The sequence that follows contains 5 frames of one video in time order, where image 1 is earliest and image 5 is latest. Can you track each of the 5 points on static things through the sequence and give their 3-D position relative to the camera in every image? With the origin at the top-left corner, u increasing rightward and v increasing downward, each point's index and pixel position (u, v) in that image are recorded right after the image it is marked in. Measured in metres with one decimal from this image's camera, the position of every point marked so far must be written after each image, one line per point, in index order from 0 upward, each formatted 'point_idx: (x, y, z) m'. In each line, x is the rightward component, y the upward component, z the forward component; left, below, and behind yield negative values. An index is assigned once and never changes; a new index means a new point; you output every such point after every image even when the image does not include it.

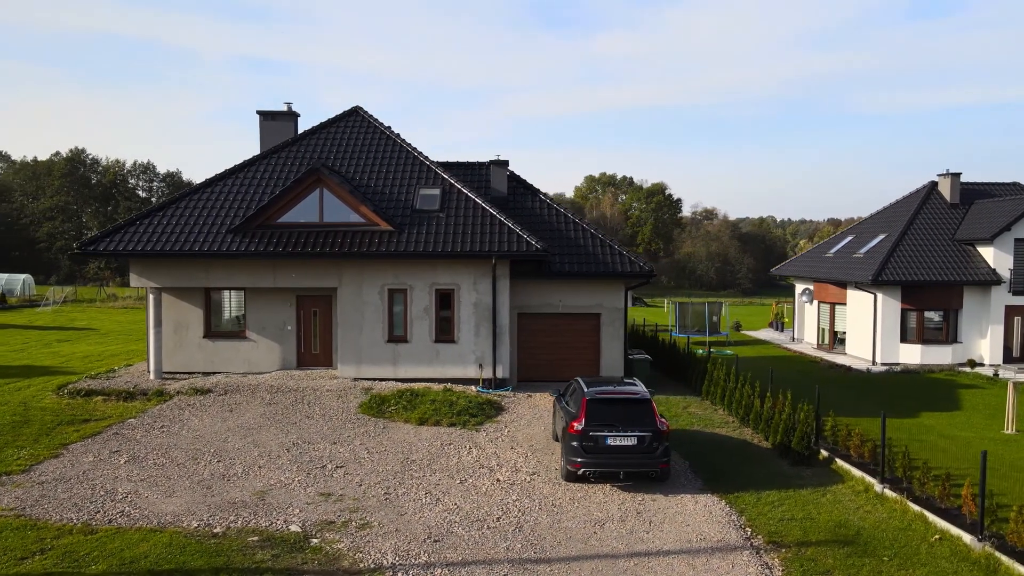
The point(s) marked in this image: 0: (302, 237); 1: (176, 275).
0: (-5.0, +1.2, +17.4) m
1: (-8.1, +0.4, +17.6) m
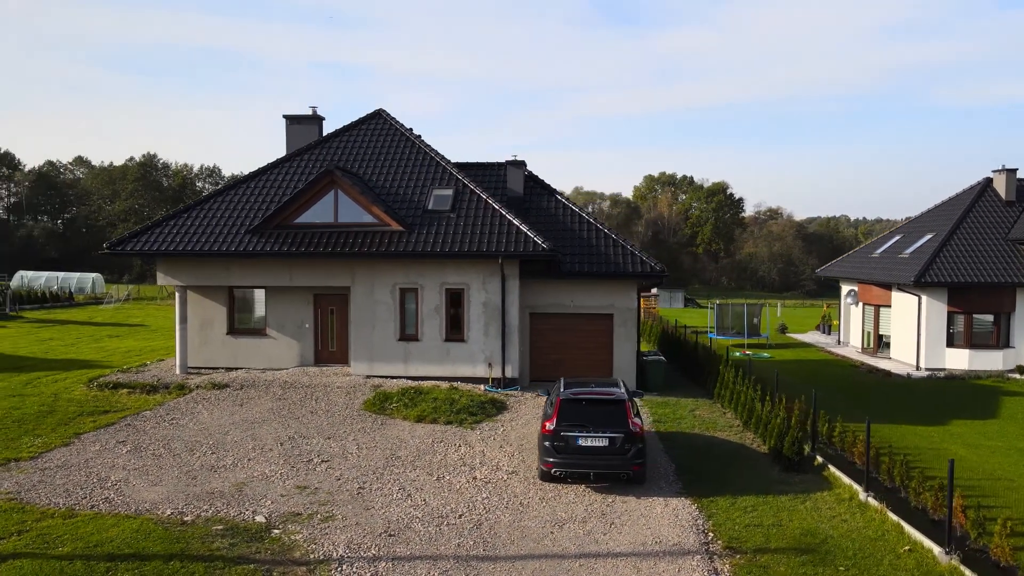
0: (-4.8, +1.3, +17.8) m
1: (-7.9, +0.4, +18.3) m
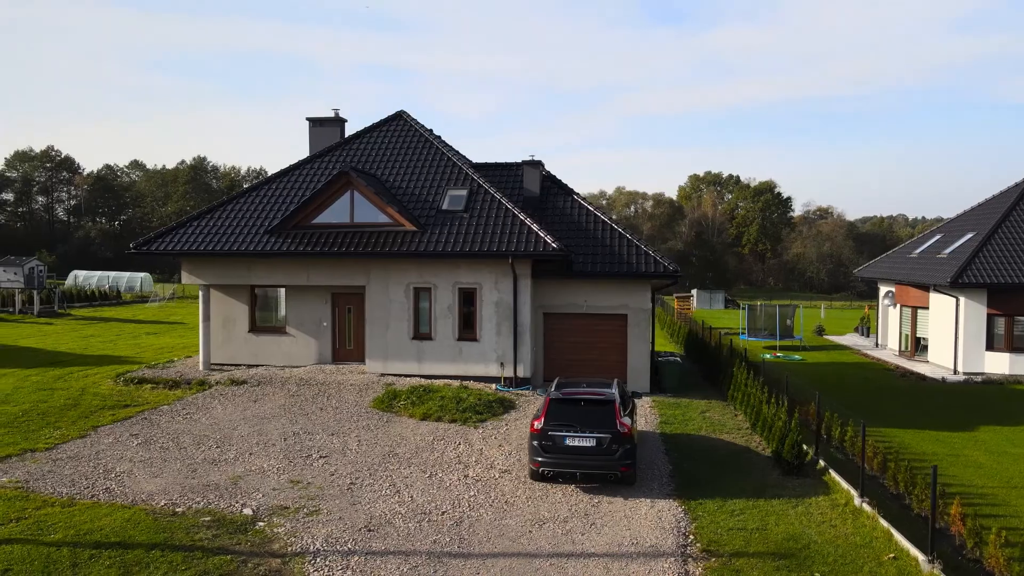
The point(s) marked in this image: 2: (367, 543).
0: (-4.5, +1.3, +18.2) m
1: (-7.5, +0.4, +18.8) m
2: (-1.7, -2.9, +8.3) m
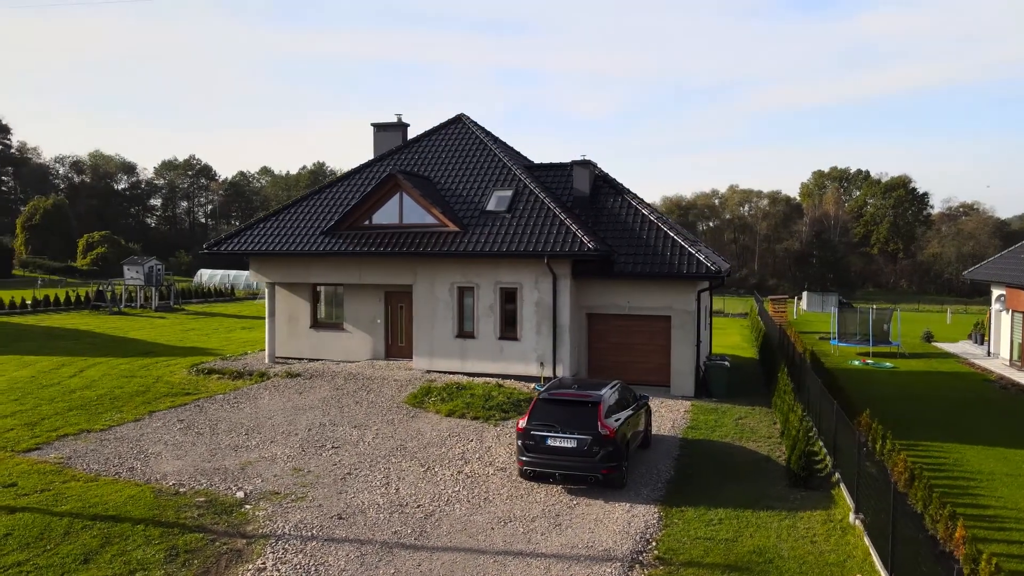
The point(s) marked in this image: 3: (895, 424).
0: (-3.4, +1.3, +18.9) m
1: (-6.2, +0.5, +20.0) m
2: (-2.2, -2.9, +8.7) m
3: (+8.9, -3.1, +16.8) m
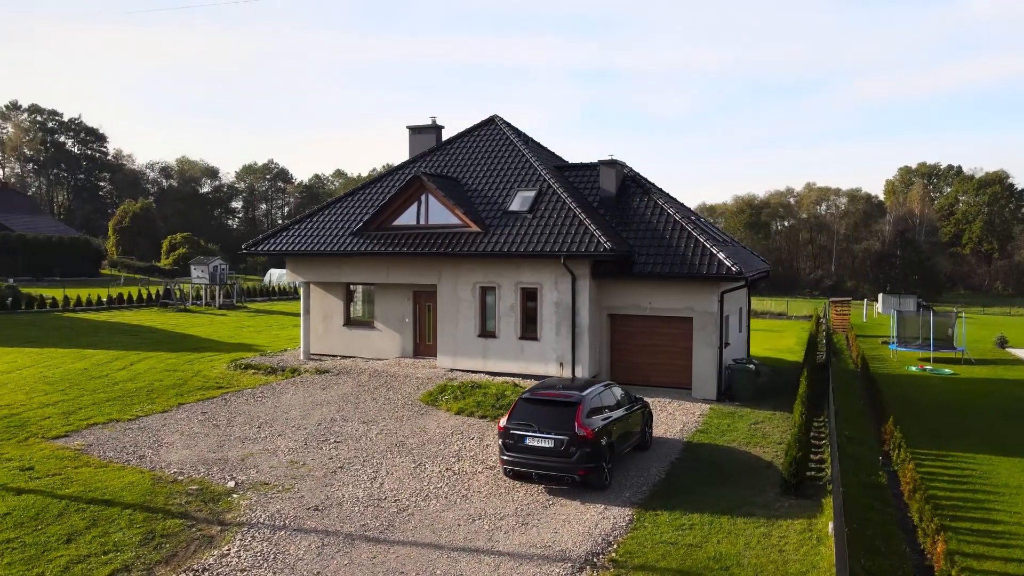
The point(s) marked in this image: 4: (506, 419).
0: (-2.7, +1.3, +19.2) m
1: (-5.5, +0.5, +20.6) m
2: (-2.6, -2.9, +9.0) m
3: (+9.2, -3.2, +15.9) m
4: (-0.1, -1.9, +10.4) m
